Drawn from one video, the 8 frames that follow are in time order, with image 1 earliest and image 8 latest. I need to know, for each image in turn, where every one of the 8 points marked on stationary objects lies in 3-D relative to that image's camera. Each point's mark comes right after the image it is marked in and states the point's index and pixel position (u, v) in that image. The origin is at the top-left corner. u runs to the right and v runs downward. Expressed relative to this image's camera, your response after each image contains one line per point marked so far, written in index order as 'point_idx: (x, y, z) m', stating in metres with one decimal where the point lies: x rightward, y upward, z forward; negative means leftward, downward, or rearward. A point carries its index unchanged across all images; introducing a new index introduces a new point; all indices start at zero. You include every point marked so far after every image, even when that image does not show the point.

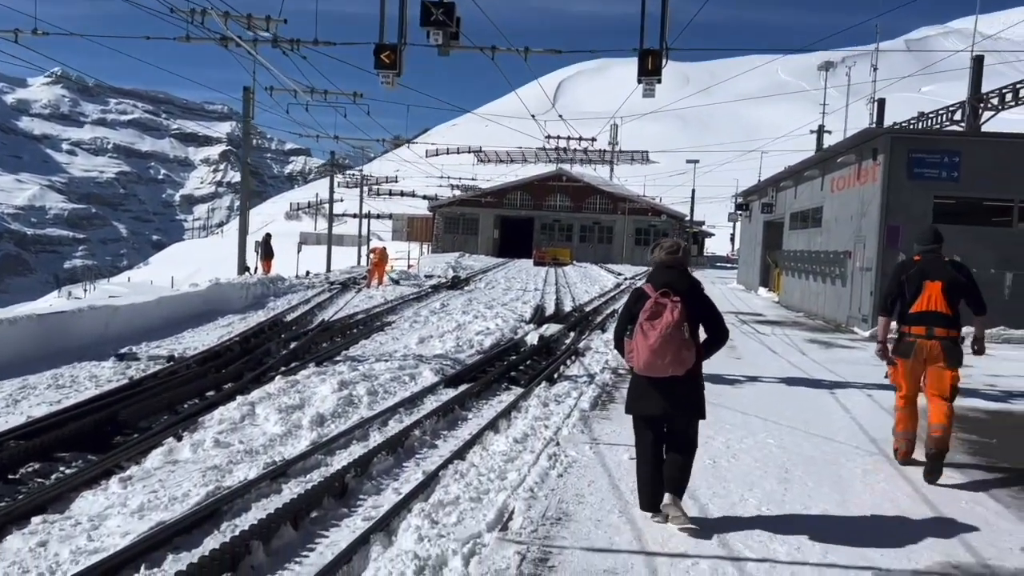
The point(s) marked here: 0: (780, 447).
0: (+2.4, -1.5, +7.6) m
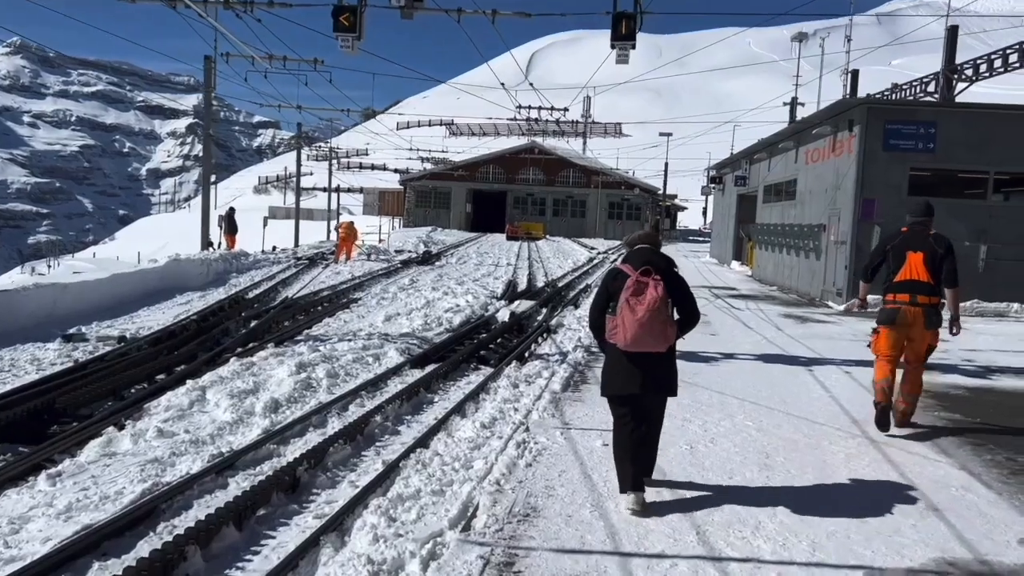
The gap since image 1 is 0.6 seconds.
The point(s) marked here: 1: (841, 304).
0: (+2.1, -1.2, +7.2) m
1: (+7.2, -0.3, +18.3) m
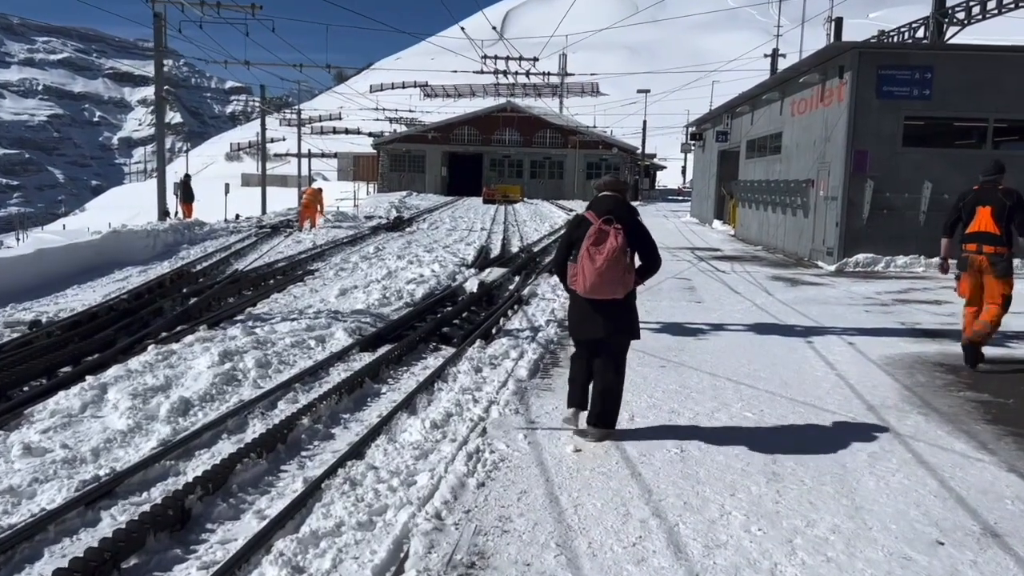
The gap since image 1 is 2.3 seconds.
0: (+1.8, -1.0, +6.1) m
1: (+6.6, +0.5, +17.2) m
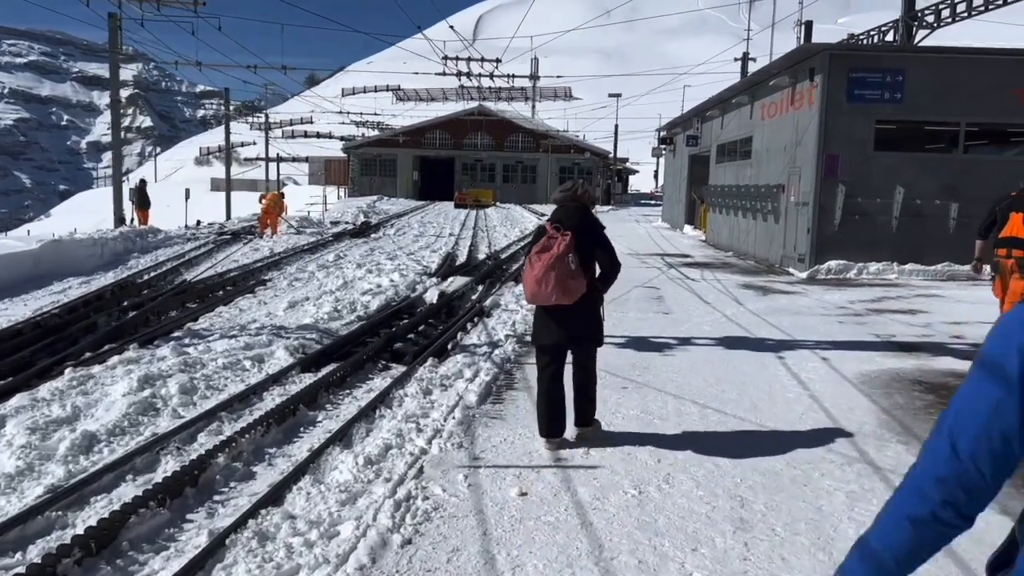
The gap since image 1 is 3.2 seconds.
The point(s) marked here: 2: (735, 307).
0: (+1.4, -1.1, +5.5) m
1: (+5.9, +0.3, +16.8) m
2: (+3.4, -0.3, +12.6) m
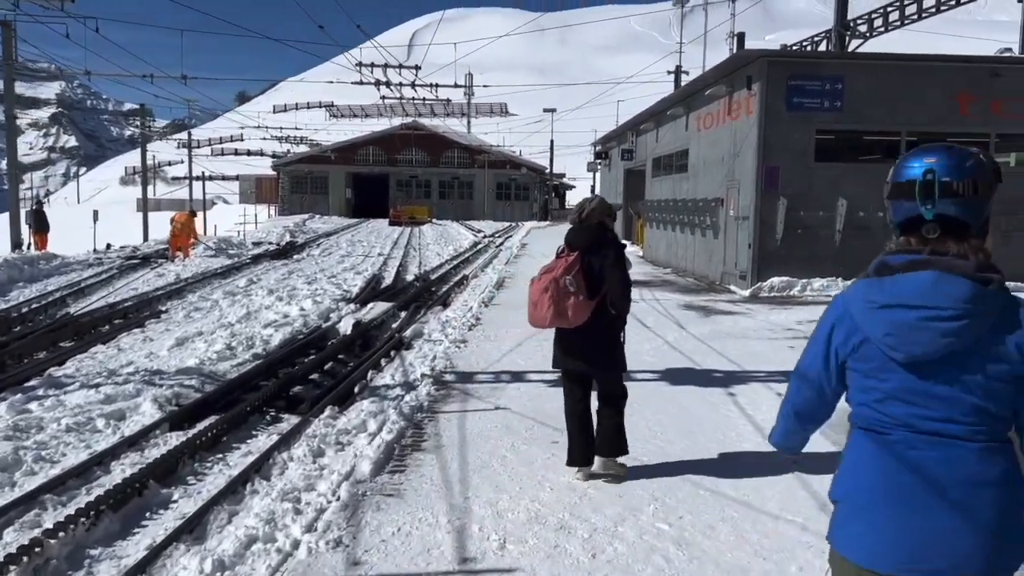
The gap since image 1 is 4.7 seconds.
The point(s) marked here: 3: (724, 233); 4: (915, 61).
0: (+0.9, -1.3, +4.4) m
1: (+4.5, 0.0, +15.9) m
2: (+2.3, -0.6, +11.6) m
3: (+4.4, +1.1, +17.2) m
4: (+7.2, +4.1, +14.9) m
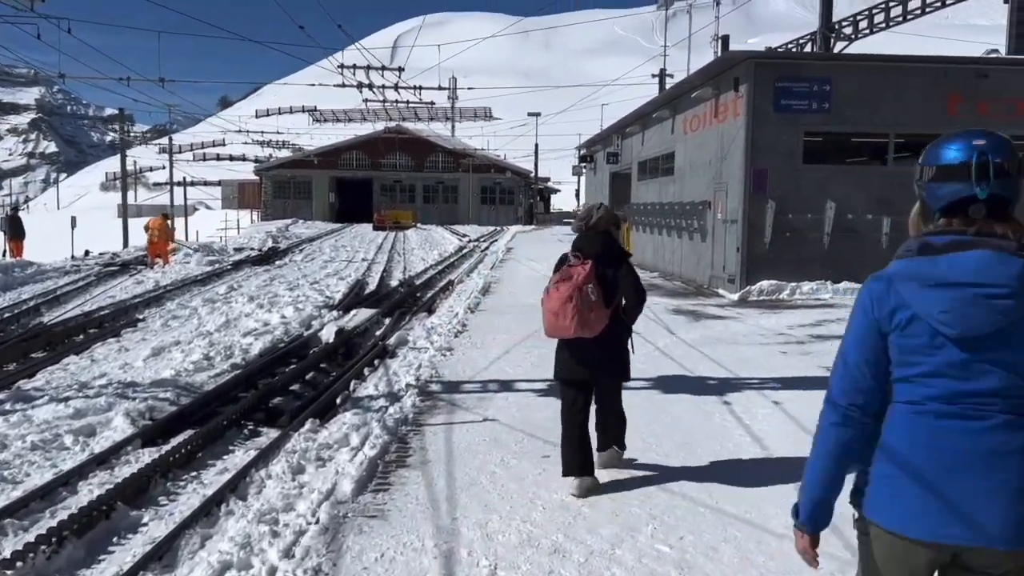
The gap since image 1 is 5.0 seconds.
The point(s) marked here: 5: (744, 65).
0: (+0.8, -1.4, +4.1) m
1: (+4.2, -0.1, +15.7) m
2: (+2.1, -0.7, +11.4) m
3: (+4.1, +1.1, +17.0) m
4: (+6.9, +4.0, +14.8) m
5: (+4.2, +4.0, +15.0) m
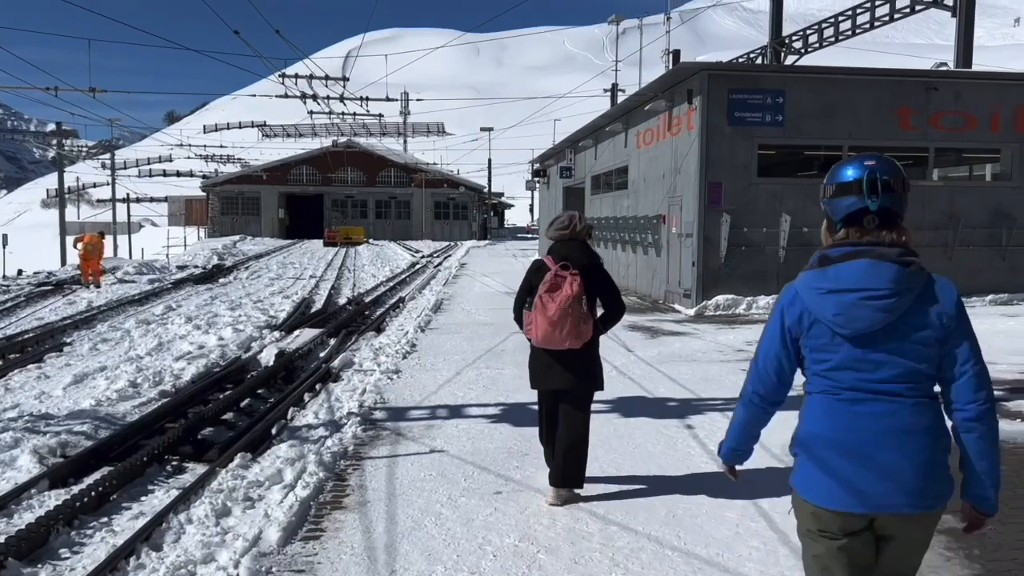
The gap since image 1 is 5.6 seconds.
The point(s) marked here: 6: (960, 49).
0: (+0.6, -1.5, +3.6) m
1: (+3.3, -0.4, +15.5) m
2: (+1.5, -0.9, +11.0) m
3: (+3.1, +0.8, +16.7) m
4: (+6.1, +3.8, +14.7) m
5: (+3.3, +3.8, +14.8) m
6: (+9.4, +5.0, +17.4) m
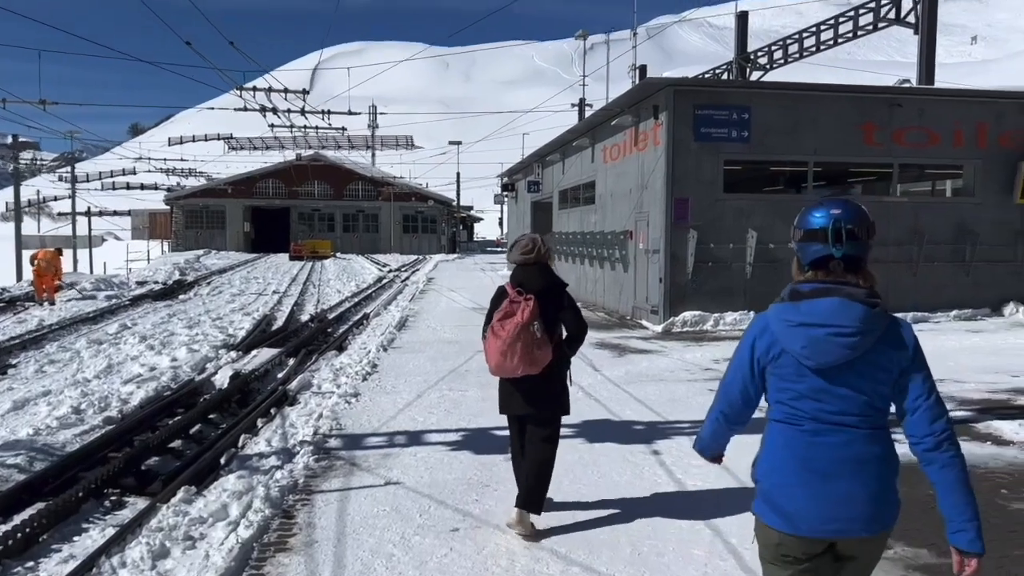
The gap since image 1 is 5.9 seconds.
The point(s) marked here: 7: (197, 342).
0: (+0.4, -1.6, +3.4) m
1: (+2.7, -0.7, +15.3) m
2: (+1.0, -1.1, +10.8) m
3: (+2.4, +0.4, +16.6) m
4: (+5.4, +3.5, +14.7) m
5: (+2.7, +3.5, +14.7) m
6: (+8.6, +4.7, +17.5) m
7: (-5.4, -0.9, +14.4) m
